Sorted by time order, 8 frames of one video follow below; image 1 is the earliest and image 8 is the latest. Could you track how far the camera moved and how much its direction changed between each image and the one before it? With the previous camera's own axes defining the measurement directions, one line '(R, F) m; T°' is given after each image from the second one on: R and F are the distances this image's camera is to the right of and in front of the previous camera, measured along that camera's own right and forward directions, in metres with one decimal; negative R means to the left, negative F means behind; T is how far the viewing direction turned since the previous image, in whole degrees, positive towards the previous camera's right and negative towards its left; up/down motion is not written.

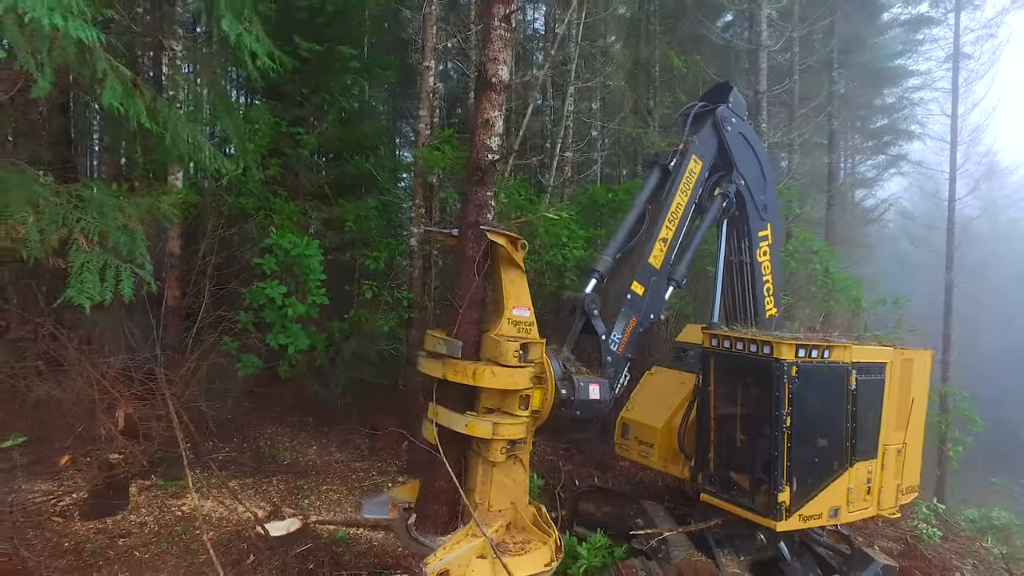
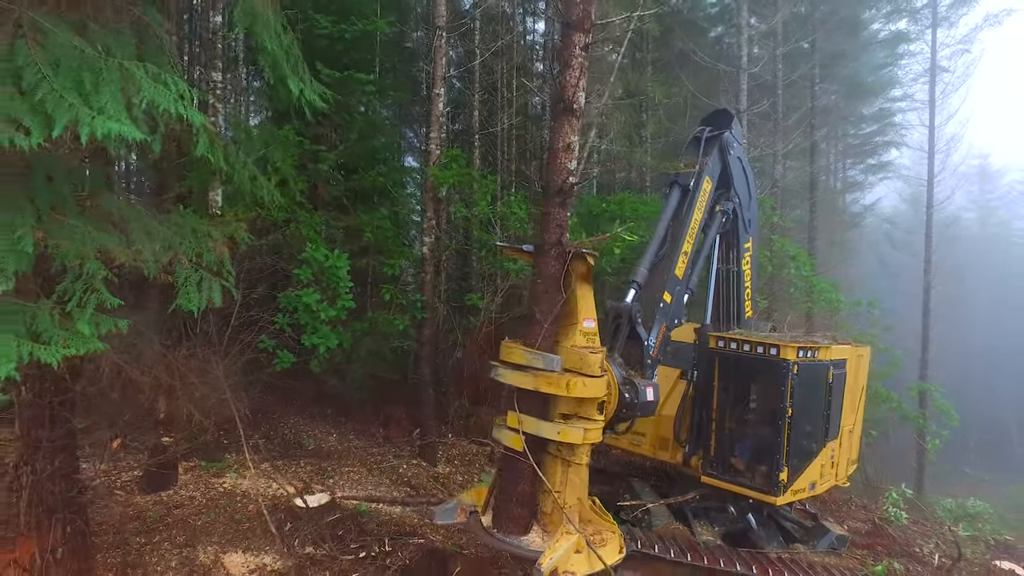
(0.0, -0.7) m; 0°
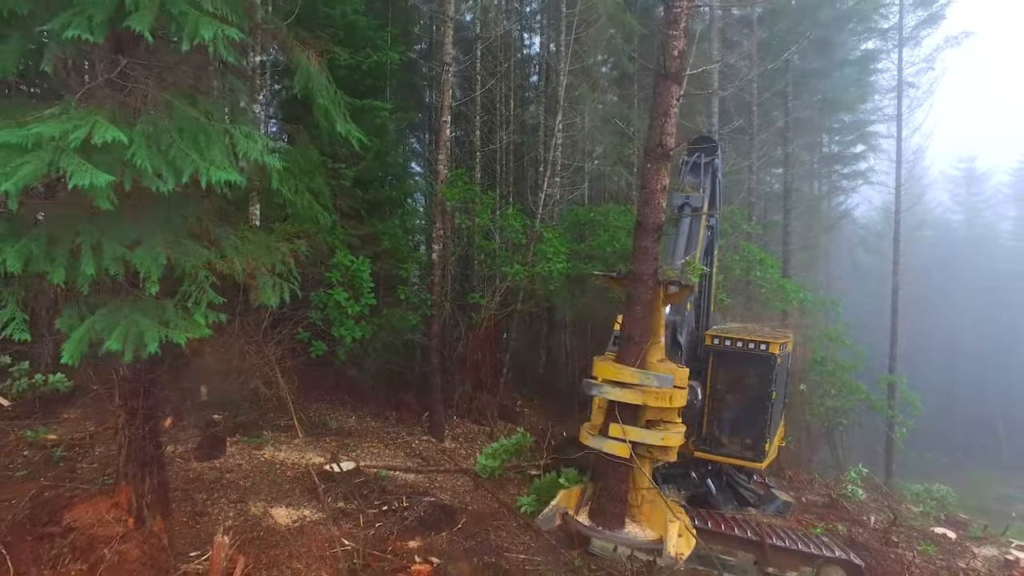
(0.0, -1.0) m; 0°
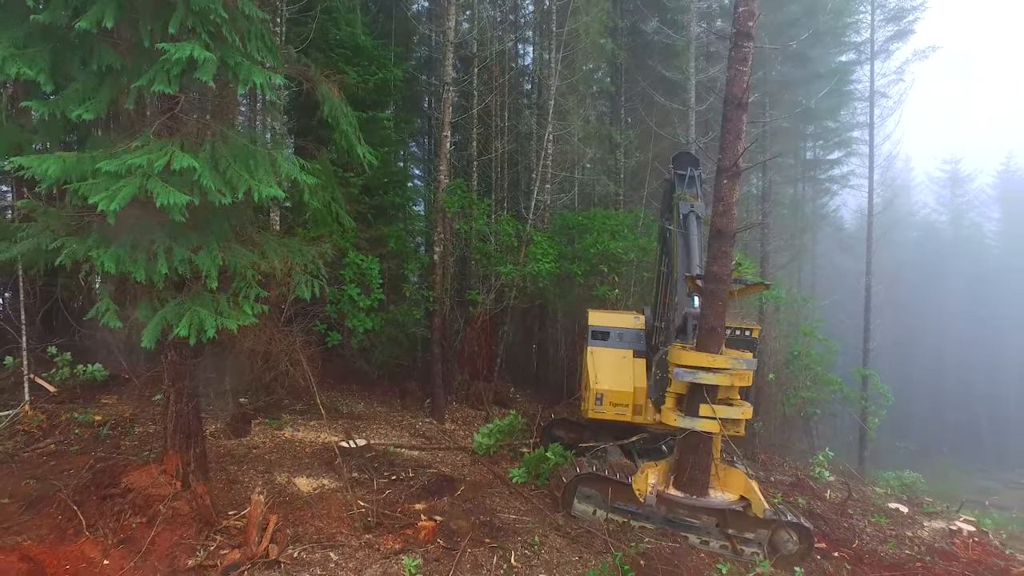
(0.0, -0.8) m; 0°
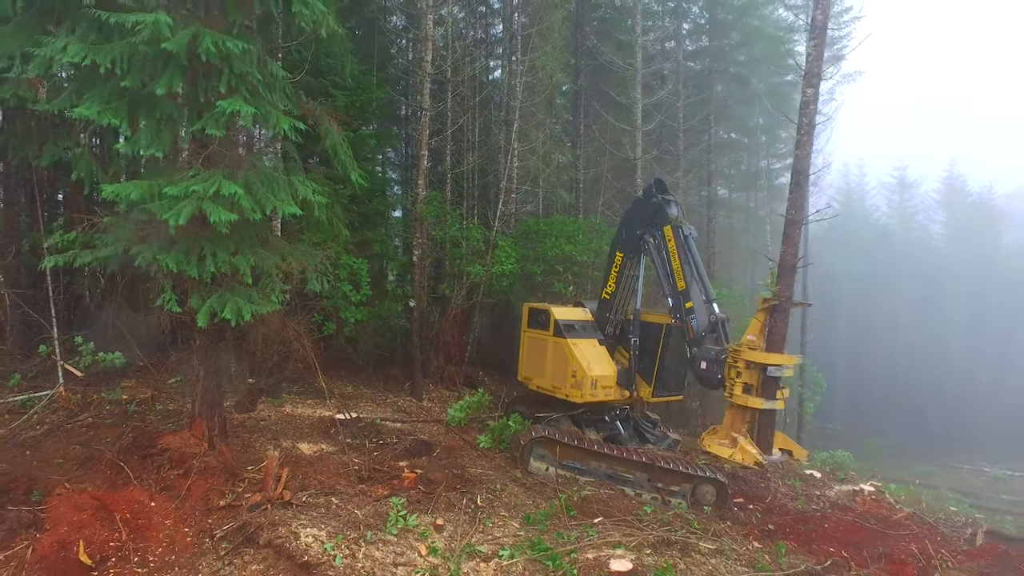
(+0.1, -1.4) m; +2°
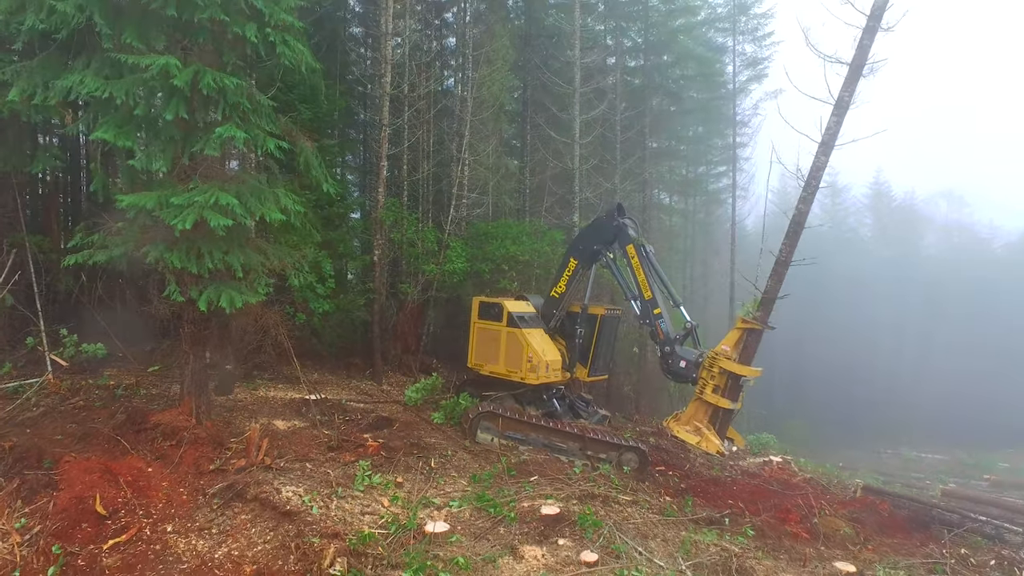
(+0.1, -1.2) m; +4°
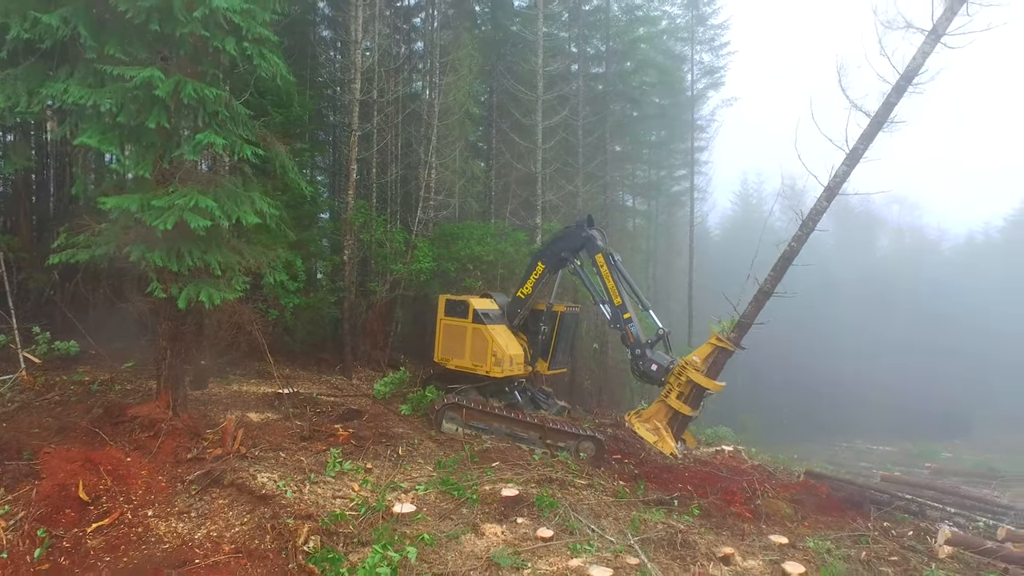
(+0.1, -0.5) m; +2°
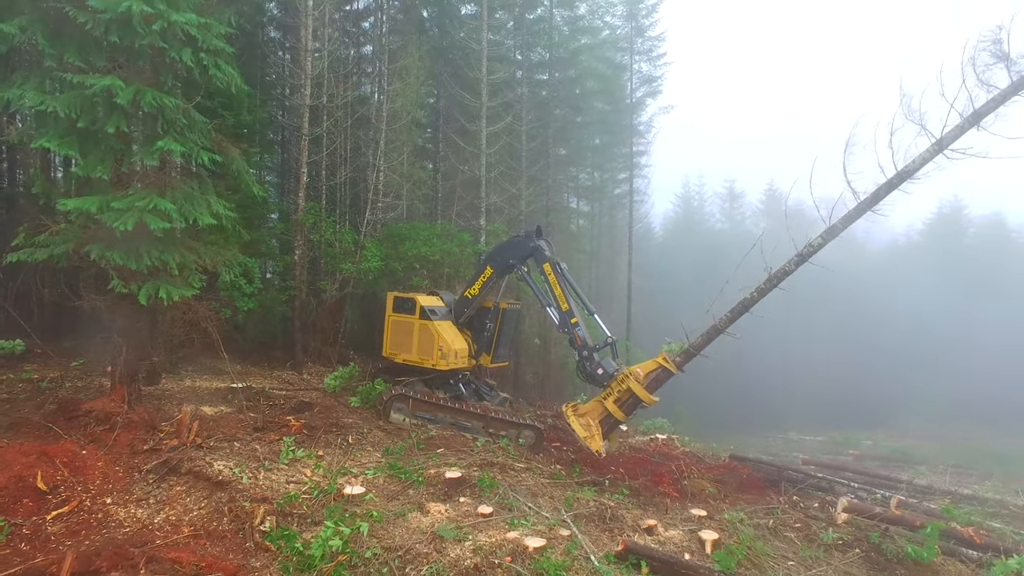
(+0.1, -0.6) m; +4°
